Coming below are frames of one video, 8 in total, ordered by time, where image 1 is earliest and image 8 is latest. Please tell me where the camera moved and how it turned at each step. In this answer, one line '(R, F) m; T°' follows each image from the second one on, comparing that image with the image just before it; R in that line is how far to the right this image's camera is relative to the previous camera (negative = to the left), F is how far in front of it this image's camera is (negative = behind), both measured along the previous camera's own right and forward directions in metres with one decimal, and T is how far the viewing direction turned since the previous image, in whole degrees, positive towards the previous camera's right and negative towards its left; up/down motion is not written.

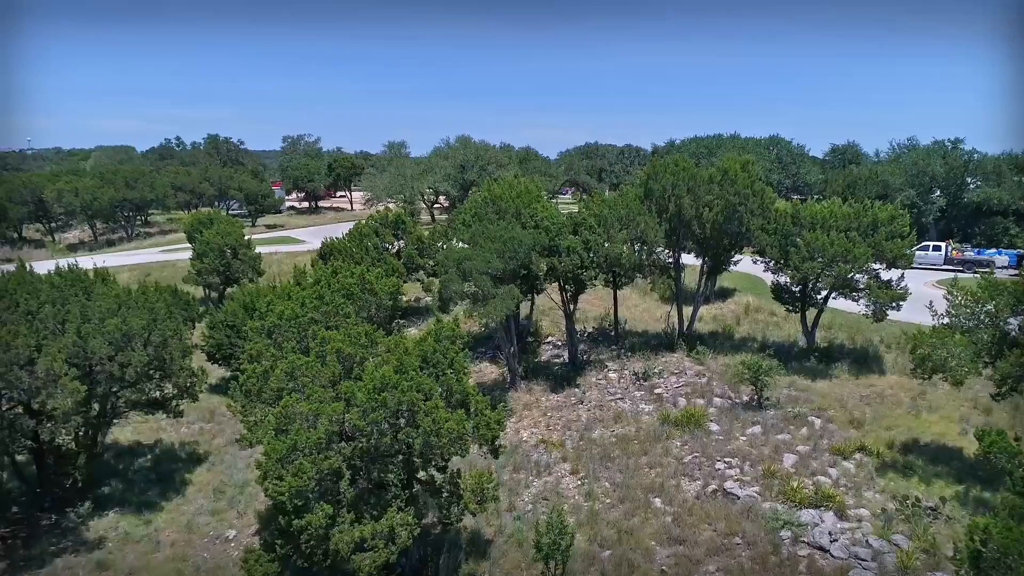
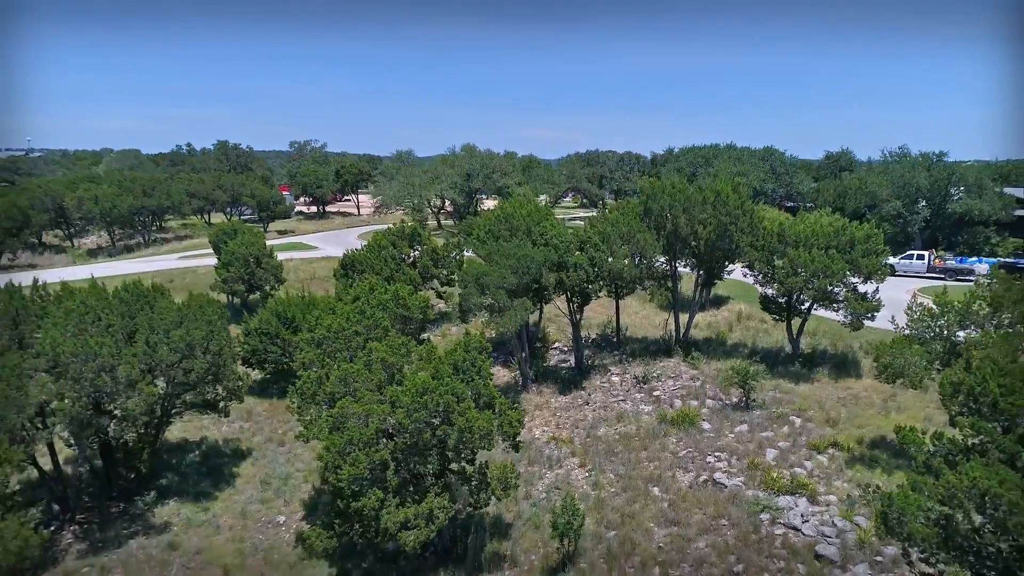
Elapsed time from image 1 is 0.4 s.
(-0.2, -1.4) m; 0°
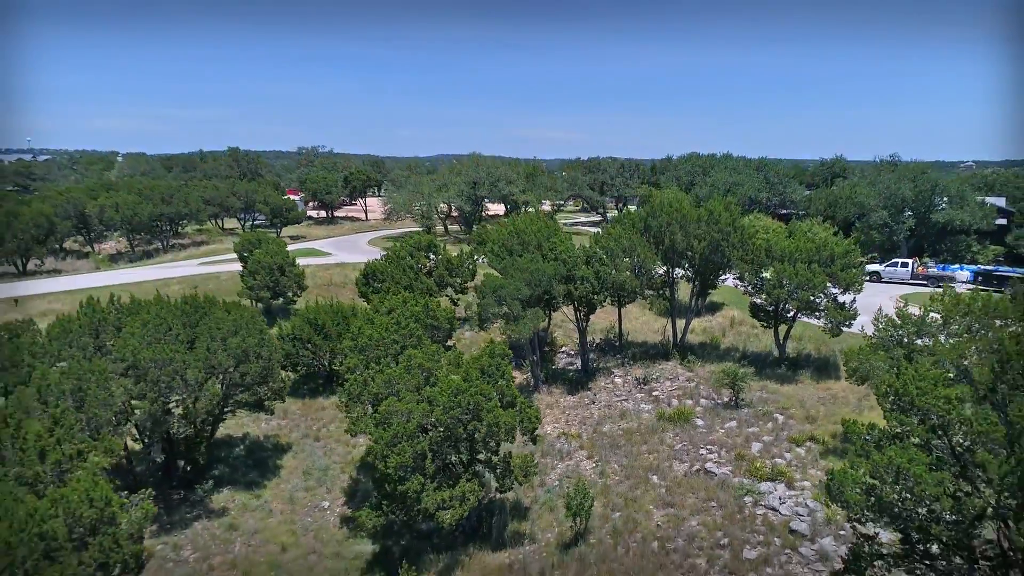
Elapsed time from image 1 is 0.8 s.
(-0.2, -1.6) m; 0°
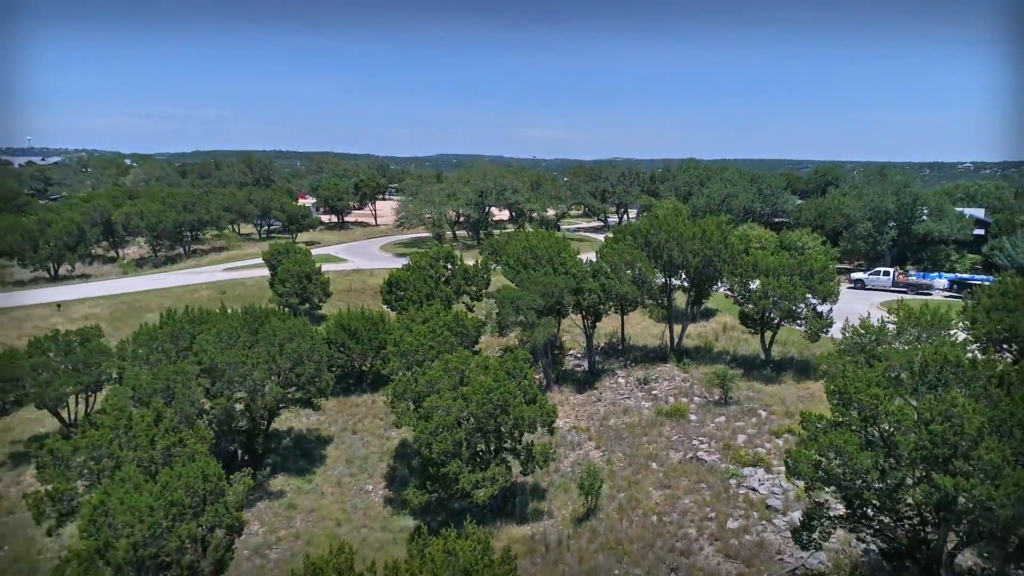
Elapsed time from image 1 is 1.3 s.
(-0.3, -2.1) m; 0°
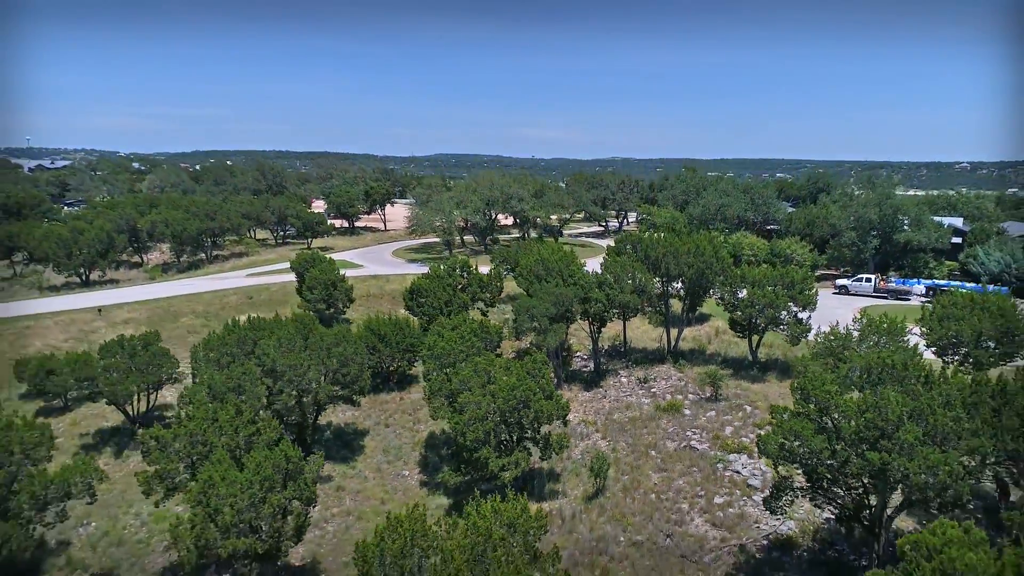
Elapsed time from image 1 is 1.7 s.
(-0.3, -2.3) m; 0°
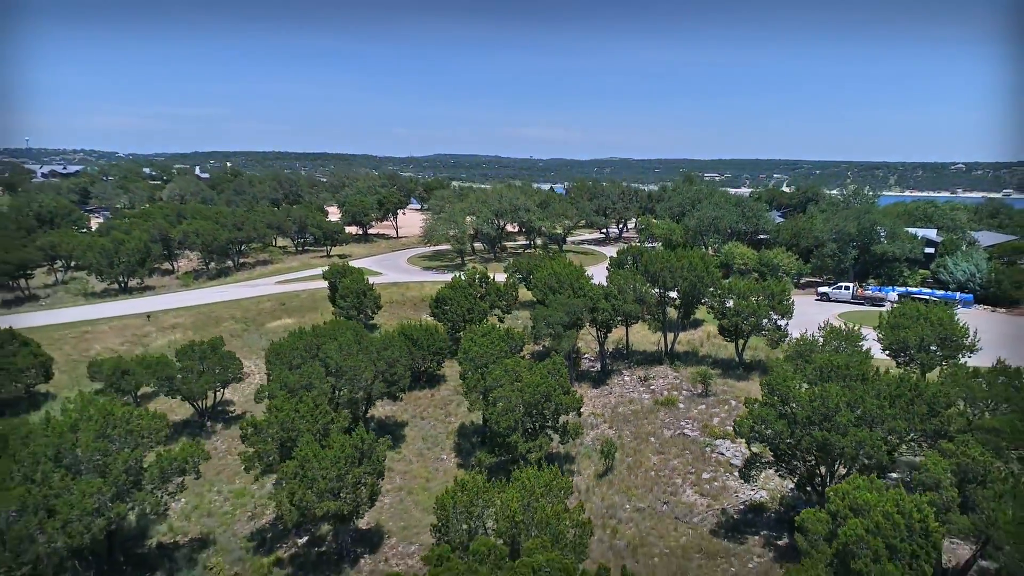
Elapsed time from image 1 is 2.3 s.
(-0.4, -3.3) m; 0°
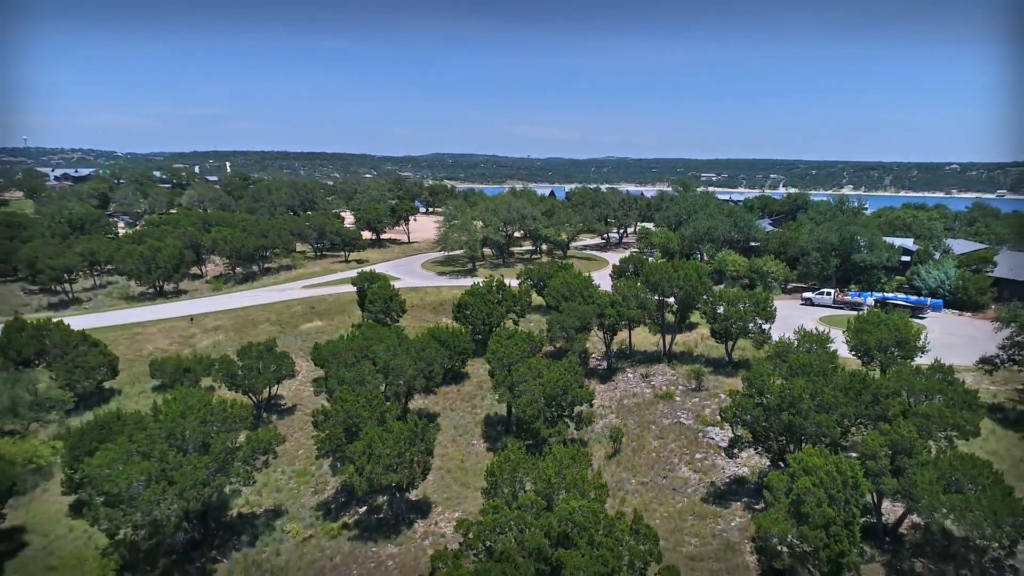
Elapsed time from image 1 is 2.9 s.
(-0.5, -3.4) m; 0°
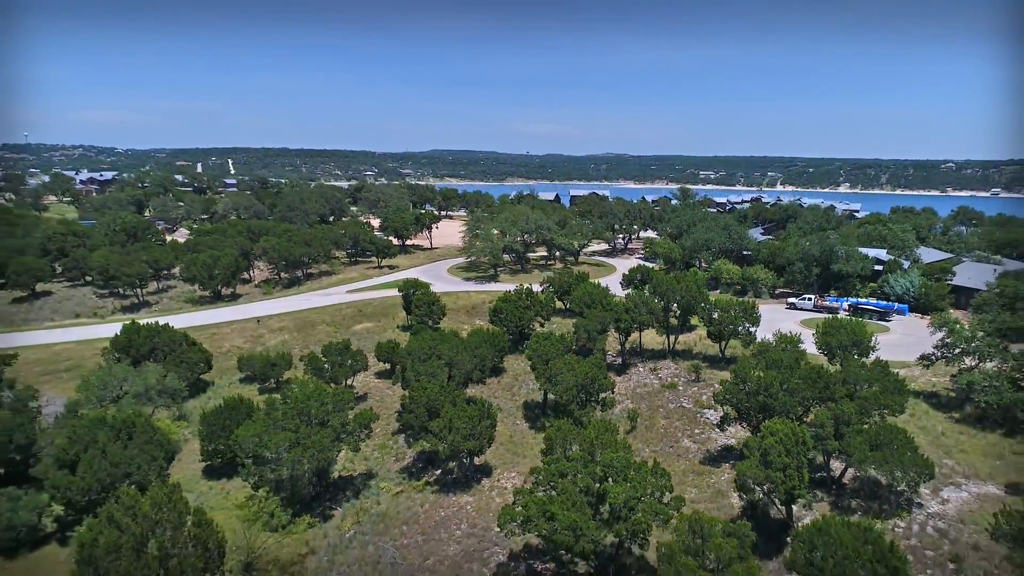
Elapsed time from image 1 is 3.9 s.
(-1.0, -6.1) m; 0°
